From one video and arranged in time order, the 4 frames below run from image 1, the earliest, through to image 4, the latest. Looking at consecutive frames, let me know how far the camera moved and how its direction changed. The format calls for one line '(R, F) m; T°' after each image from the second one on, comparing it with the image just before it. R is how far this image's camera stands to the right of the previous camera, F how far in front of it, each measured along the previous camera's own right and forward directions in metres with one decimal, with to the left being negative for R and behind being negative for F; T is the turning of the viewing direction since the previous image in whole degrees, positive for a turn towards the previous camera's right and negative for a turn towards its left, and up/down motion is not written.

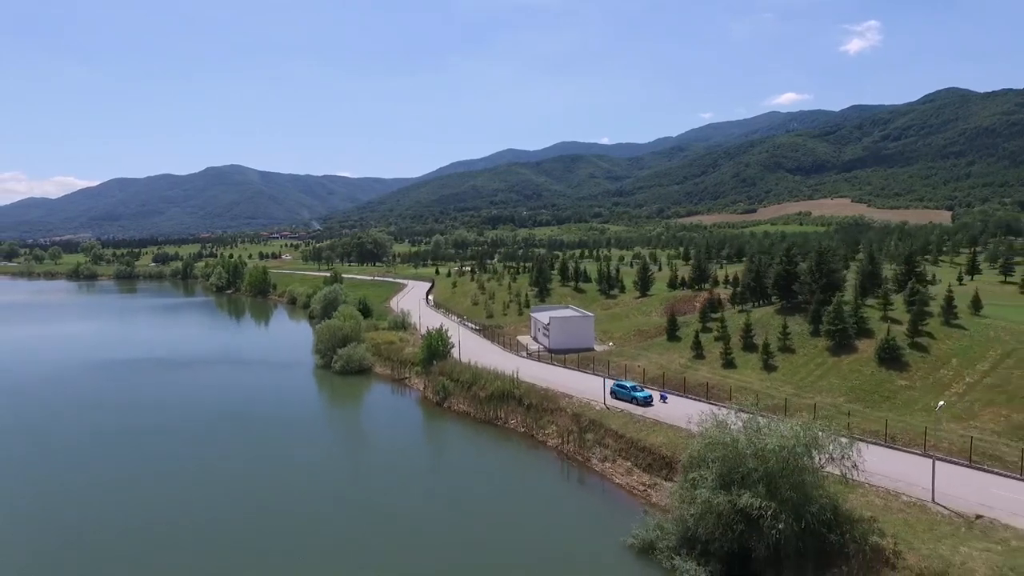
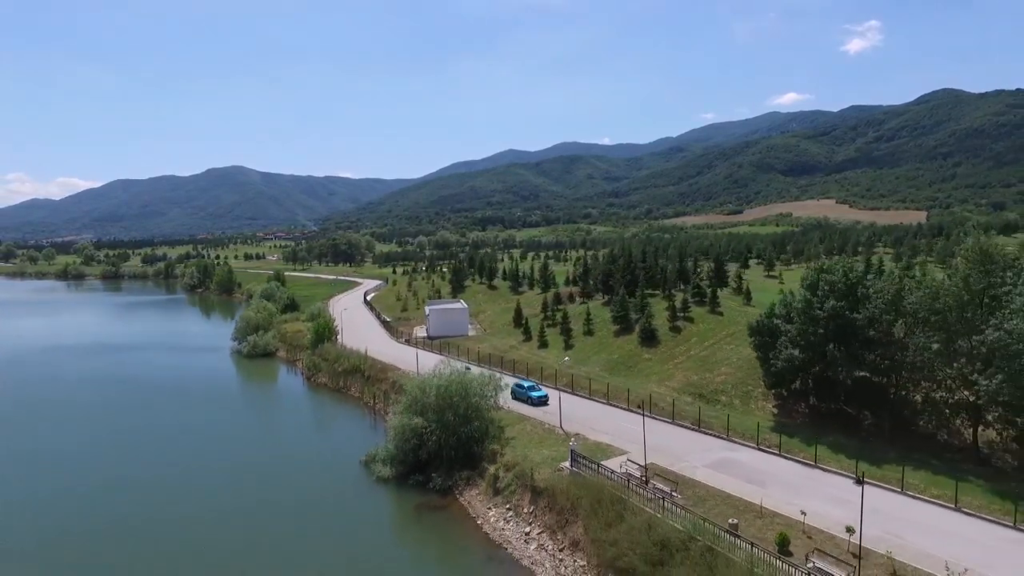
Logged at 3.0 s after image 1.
(+12.9, -9.5) m; 0°
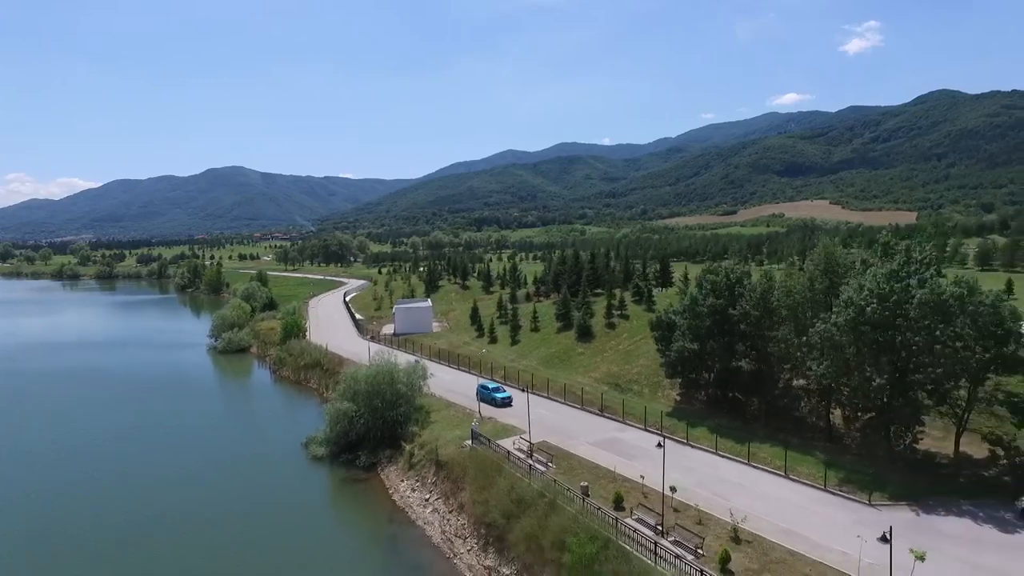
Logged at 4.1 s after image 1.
(+4.5, -3.6) m; 0°
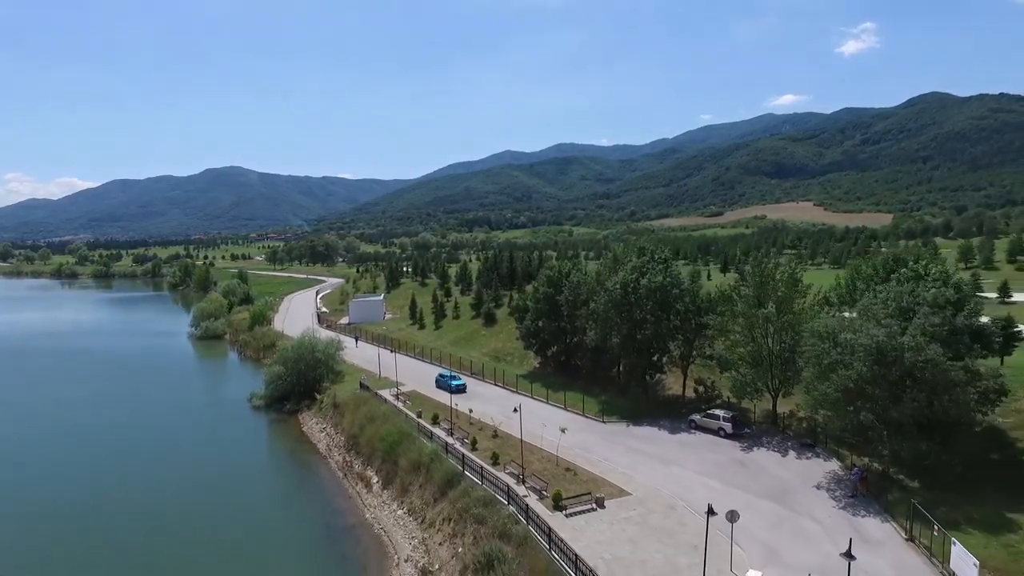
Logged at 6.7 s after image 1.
(+8.2, -11.2) m; 0°
